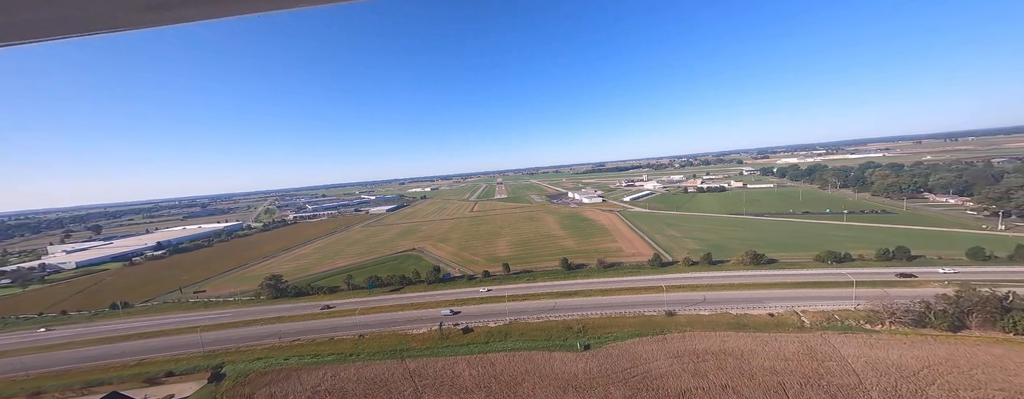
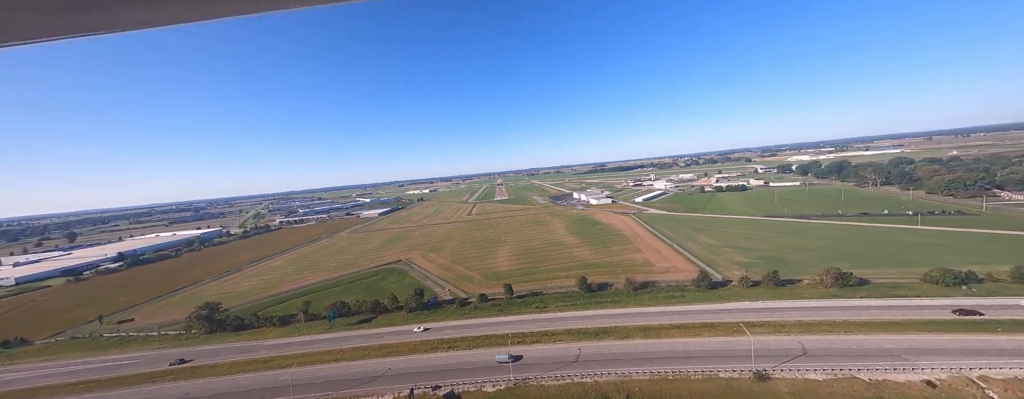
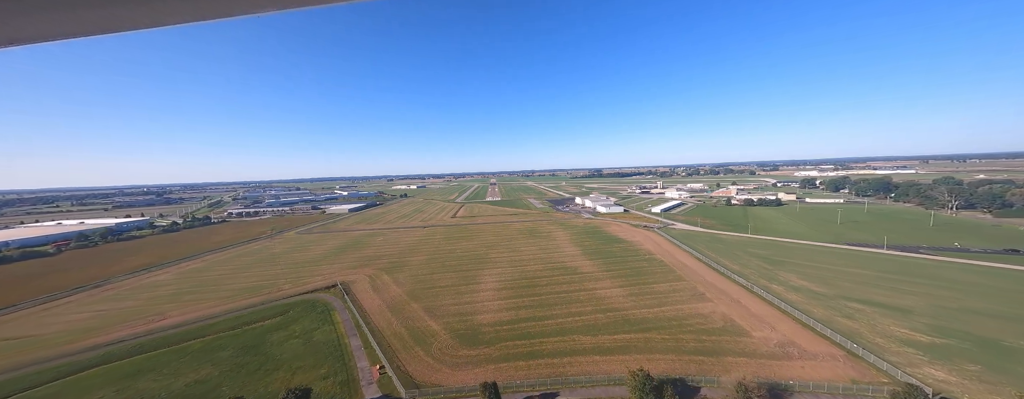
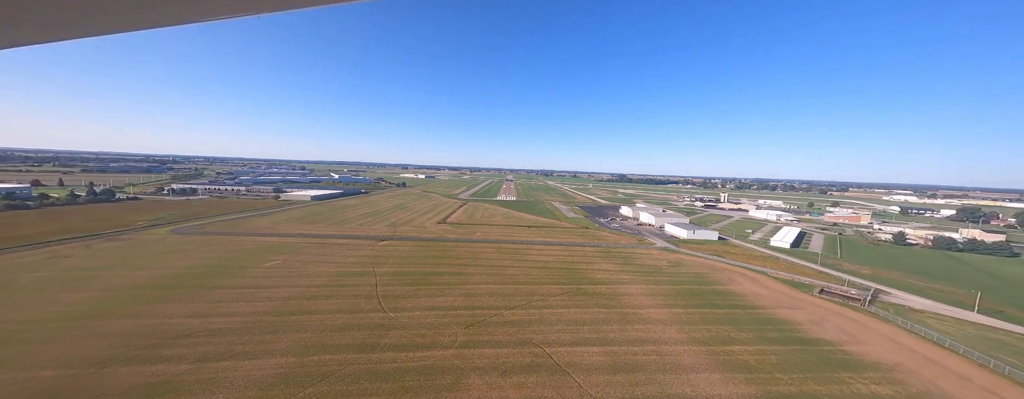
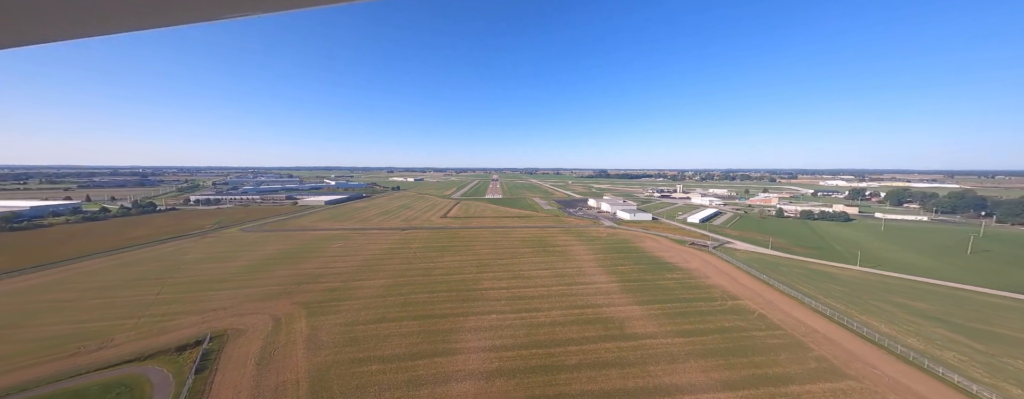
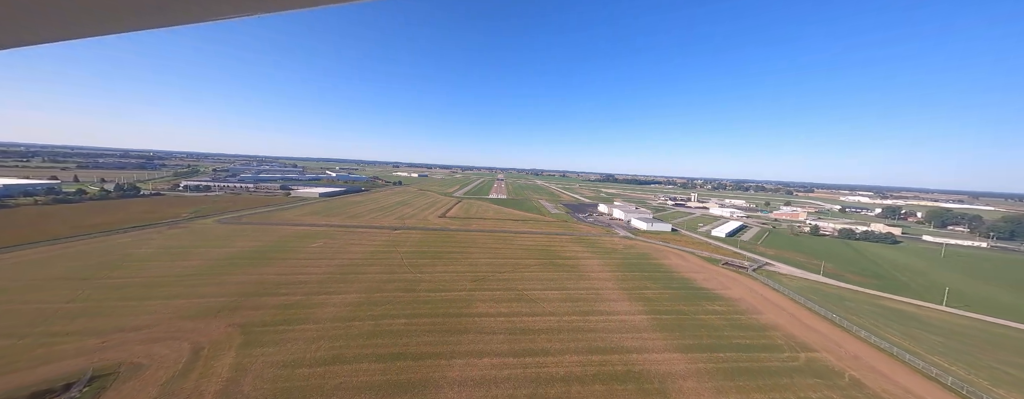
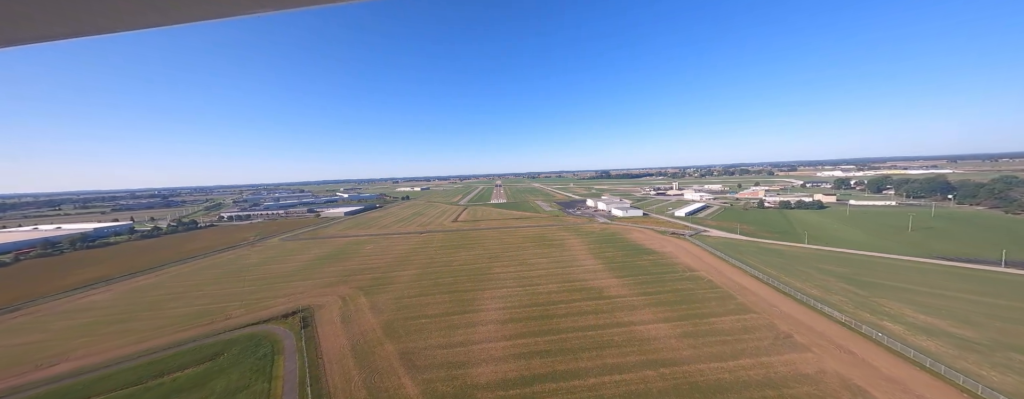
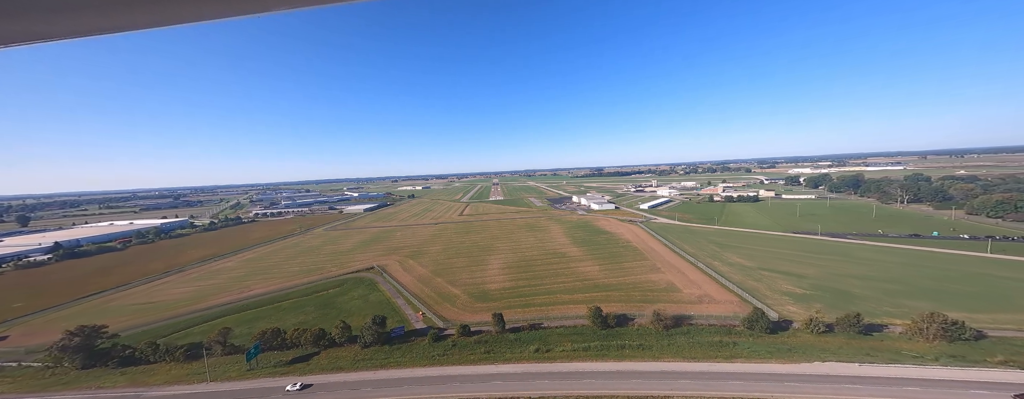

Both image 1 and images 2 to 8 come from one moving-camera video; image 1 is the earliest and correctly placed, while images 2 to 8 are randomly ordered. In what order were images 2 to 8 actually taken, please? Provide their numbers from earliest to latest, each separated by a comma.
2, 8, 3, 7, 5, 6, 4
